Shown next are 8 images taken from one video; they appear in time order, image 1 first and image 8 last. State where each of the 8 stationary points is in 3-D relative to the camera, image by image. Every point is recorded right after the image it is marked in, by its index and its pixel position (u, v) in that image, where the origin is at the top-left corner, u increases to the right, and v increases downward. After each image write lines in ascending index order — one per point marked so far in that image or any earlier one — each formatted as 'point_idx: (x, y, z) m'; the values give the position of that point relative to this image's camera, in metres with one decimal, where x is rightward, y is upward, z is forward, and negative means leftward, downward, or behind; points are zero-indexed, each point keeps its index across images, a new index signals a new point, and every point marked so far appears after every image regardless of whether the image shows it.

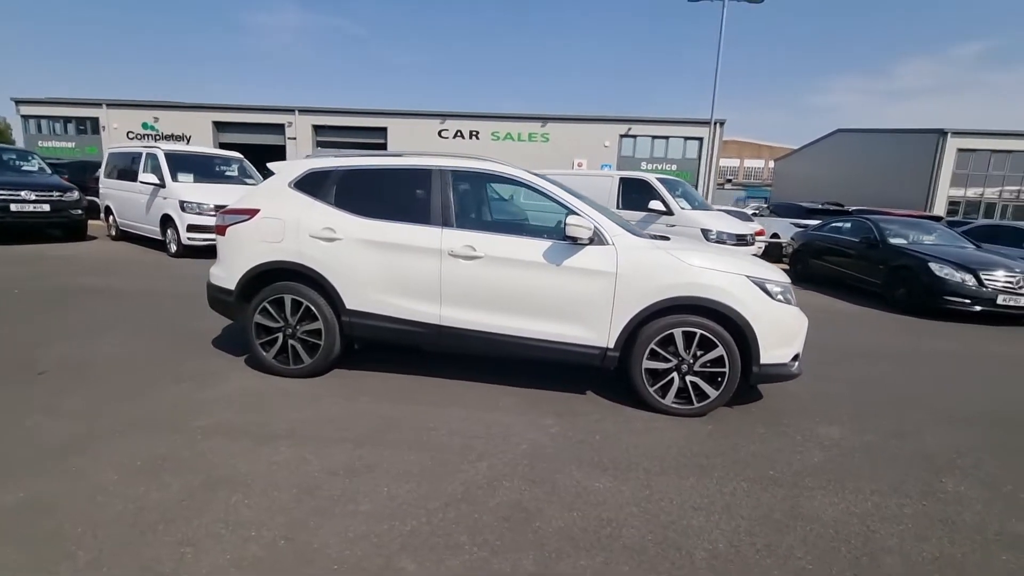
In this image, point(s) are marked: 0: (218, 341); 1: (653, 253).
0: (-3.2, -0.6, +5.3) m
1: (+1.1, +0.3, +3.9) m
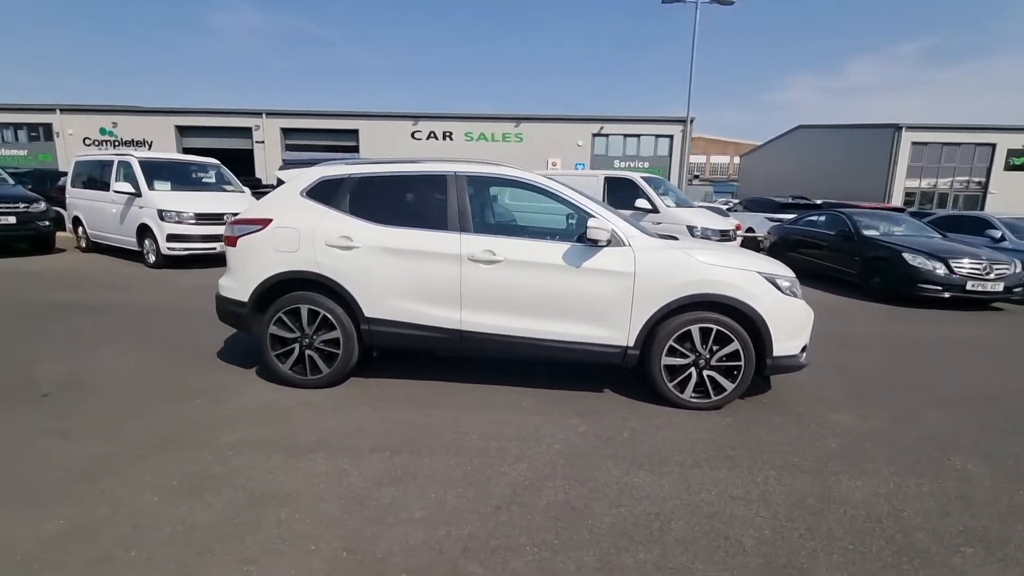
0: (-3.1, -0.7, +5.2) m
1: (+1.3, +0.3, +4.1) m
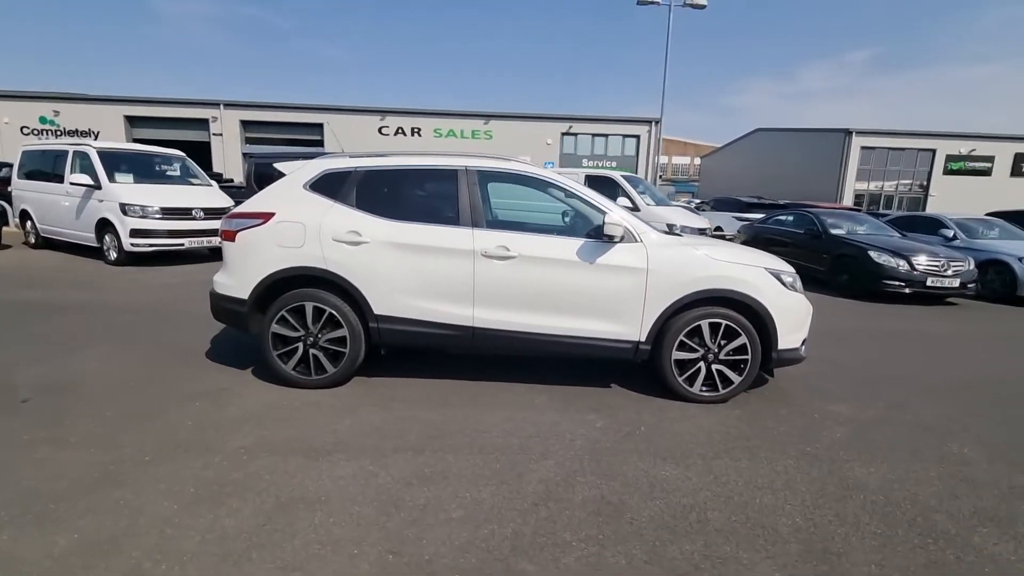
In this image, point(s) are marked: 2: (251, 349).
0: (-3.0, -0.7, +5.0) m
1: (+1.4, +0.3, +4.1) m
2: (-2.7, -0.6, +5.1) m
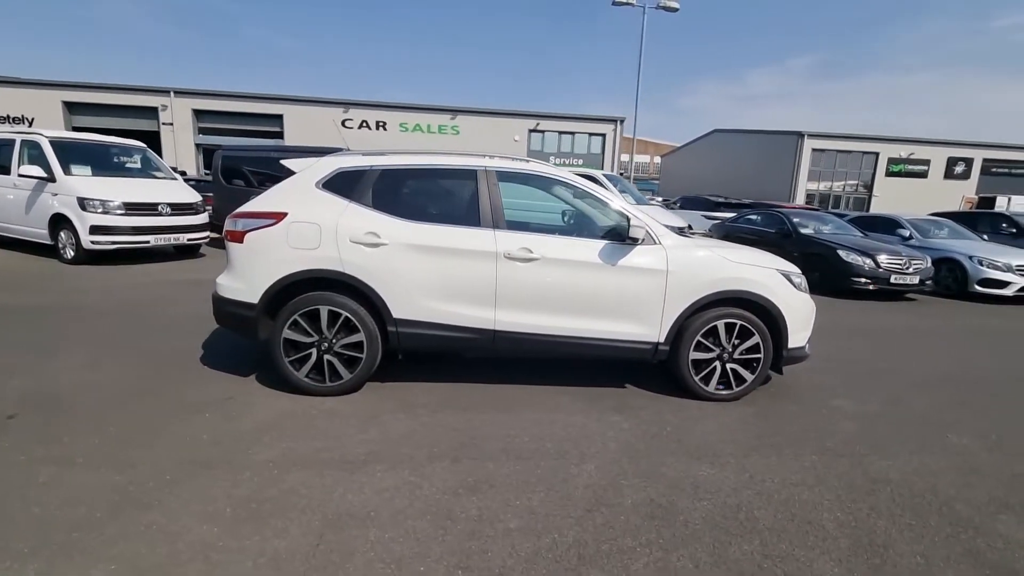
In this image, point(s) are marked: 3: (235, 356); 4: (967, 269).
0: (-2.9, -0.7, +4.7) m
1: (+1.6, +0.3, +4.2) m
2: (-2.6, -0.6, +4.9) m
3: (-2.7, -0.7, +4.8) m
4: (+9.9, +0.4, +10.8) m
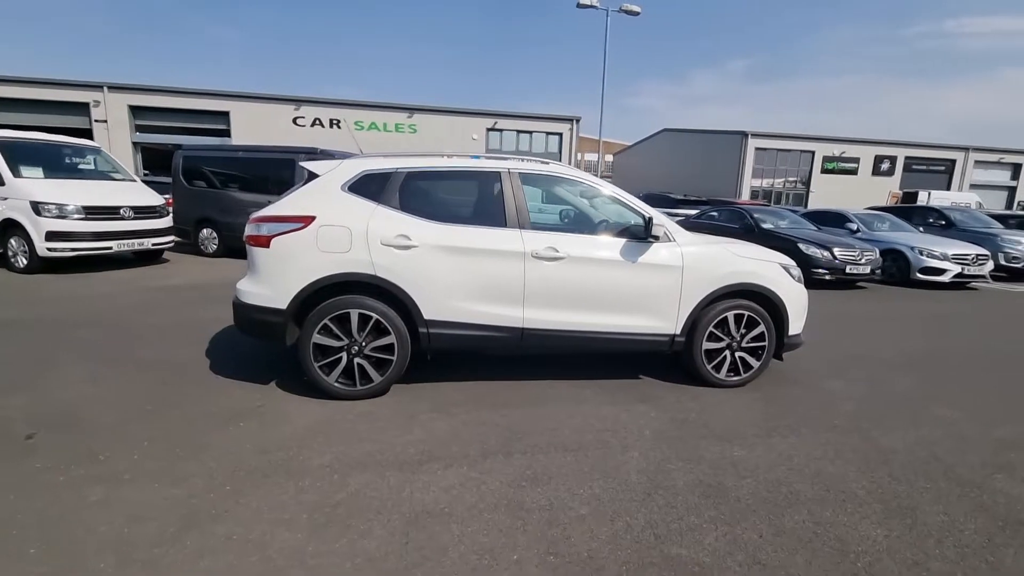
0: (-2.7, -0.7, +4.6) m
1: (+1.8, +0.4, +4.5) m
2: (-2.4, -0.7, +4.7) m
3: (-2.5, -0.7, +4.7) m
4: (+9.5, +0.7, +11.8) m
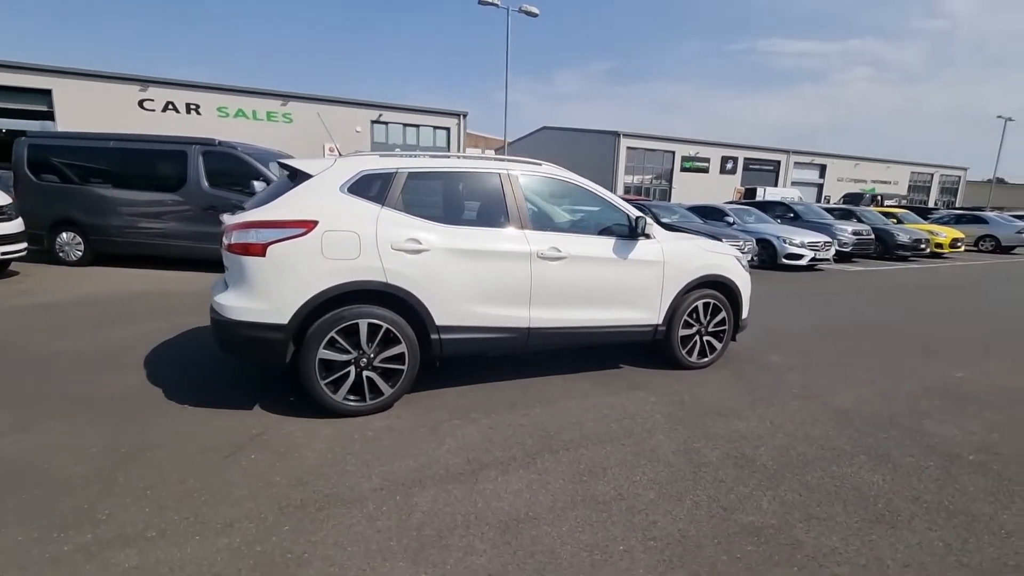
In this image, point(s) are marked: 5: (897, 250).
0: (-2.6, -0.9, +4.0) m
1: (+1.7, +0.4, +4.9) m
2: (-2.4, -0.8, +4.2) m
3: (-2.5, -0.8, +4.1) m
4: (+7.4, +1.2, +13.9) m
5: (+14.0, +1.4, +18.1) m
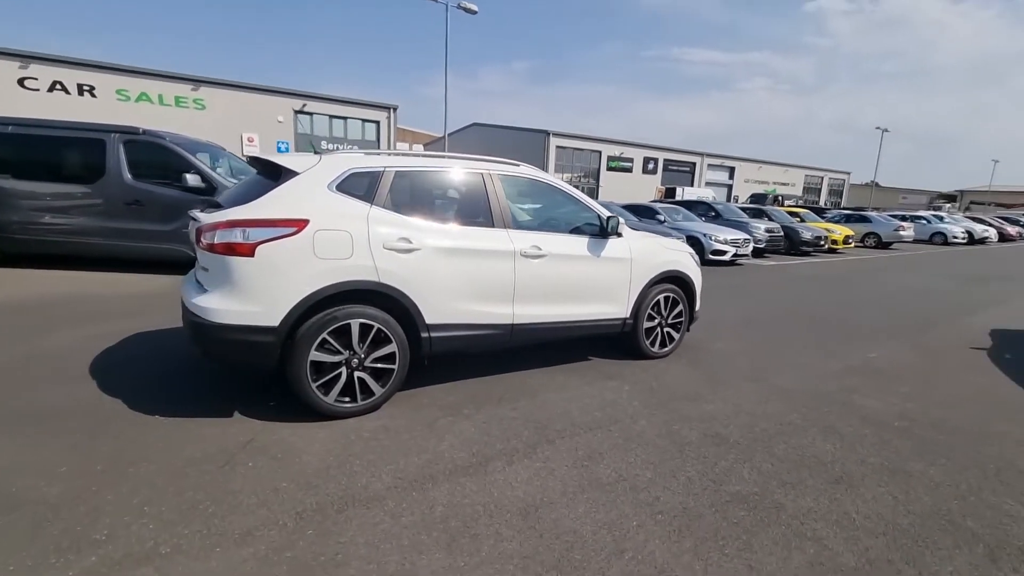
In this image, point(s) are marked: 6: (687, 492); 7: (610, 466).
0: (-2.7, -0.9, +3.7) m
1: (+1.4, +0.5, +5.3) m
2: (-2.5, -0.8, +4.0) m
3: (-2.6, -0.8, +3.9) m
4: (+5.8, +1.3, +14.9) m
5: (+11.7, +1.7, +20.1) m
6: (+1.0, -1.2, +3.0) m
7: (+0.6, -1.2, +3.2) m
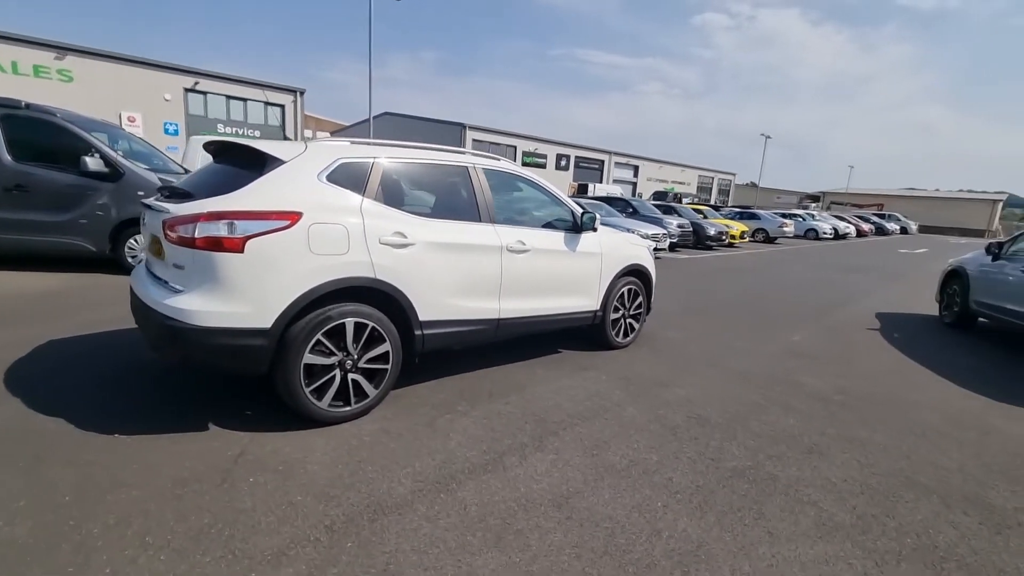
0: (-2.7, -0.9, +3.2) m
1: (+1.1, +0.6, +5.5) m
2: (-2.5, -0.8, +3.5) m
3: (-2.6, -0.8, +3.4) m
4: (+3.6, +1.6, +15.8) m
5: (+8.6, +2.1, +21.9) m
6: (+1.2, -1.2, +3.2) m
7: (+0.7, -1.1, +3.4) m
